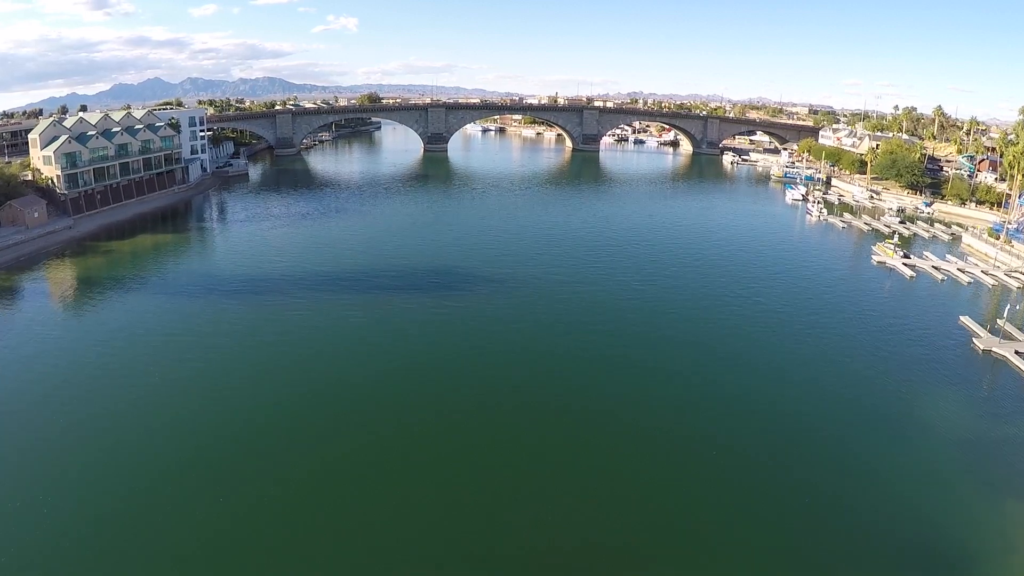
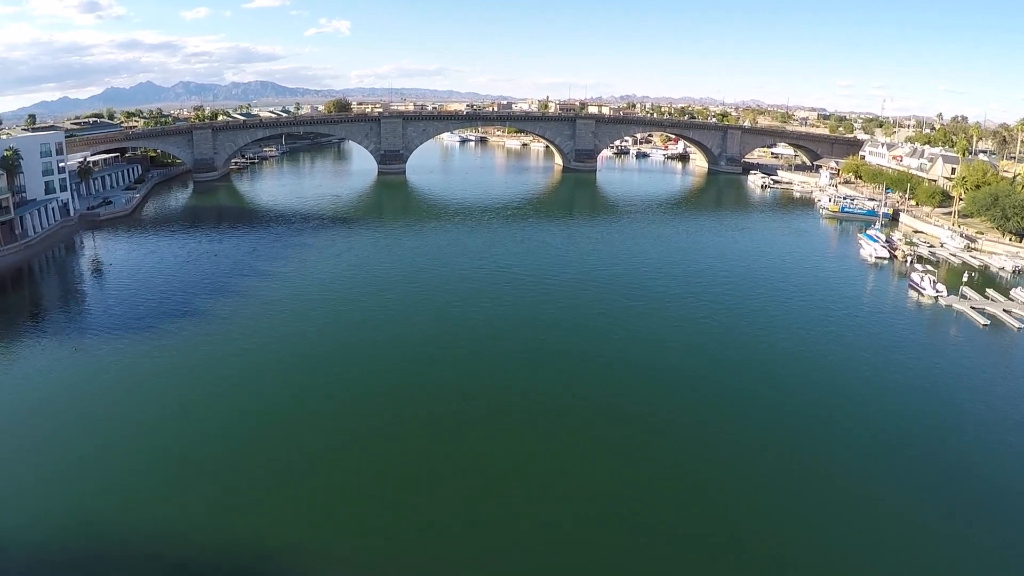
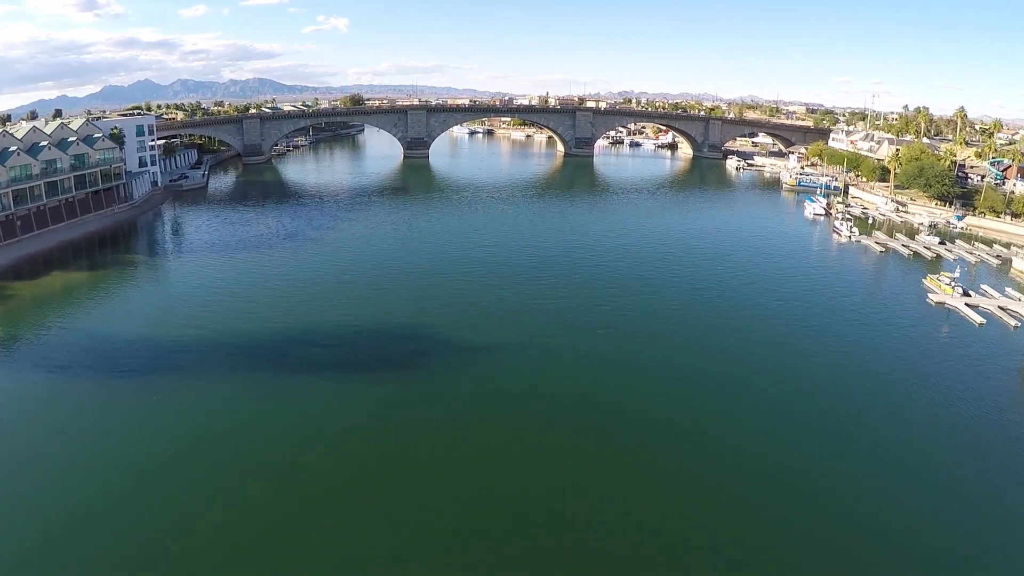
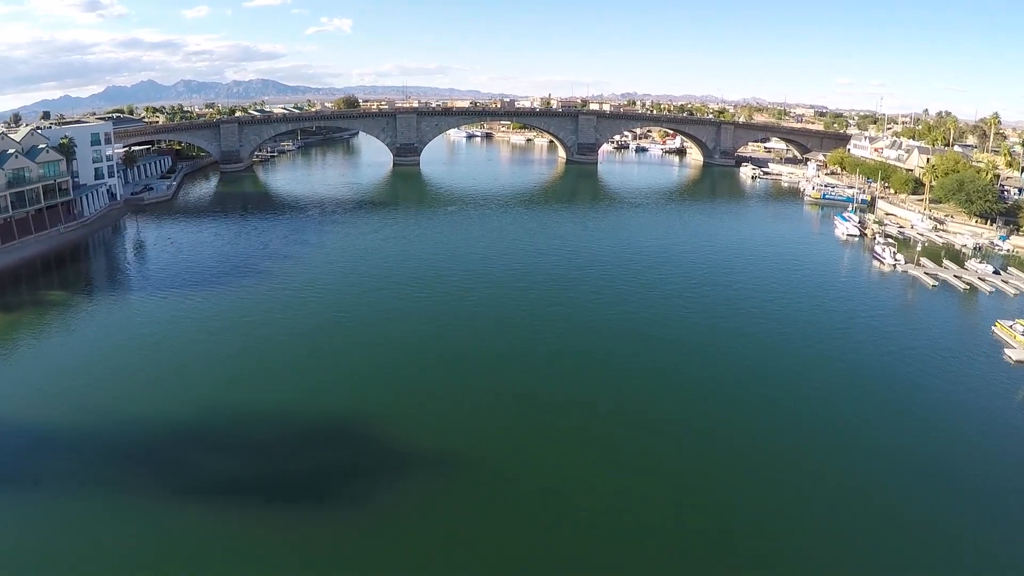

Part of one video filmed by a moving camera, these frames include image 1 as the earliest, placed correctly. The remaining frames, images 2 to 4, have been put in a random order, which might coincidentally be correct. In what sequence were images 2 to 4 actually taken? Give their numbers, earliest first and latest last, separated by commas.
3, 4, 2
